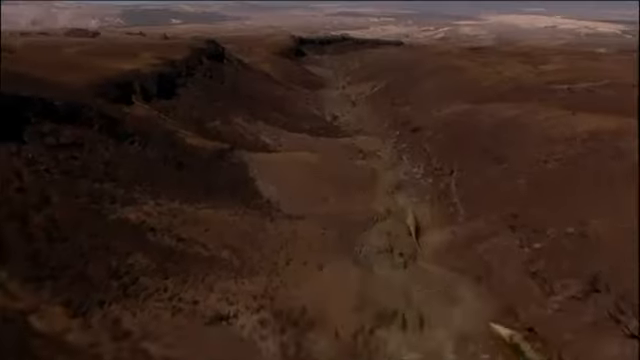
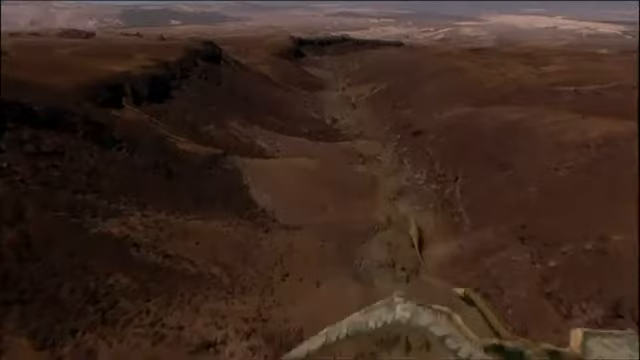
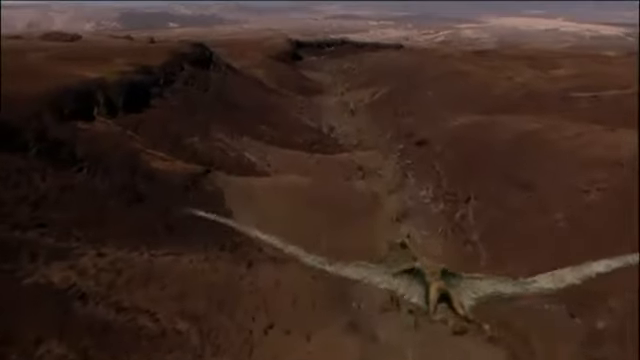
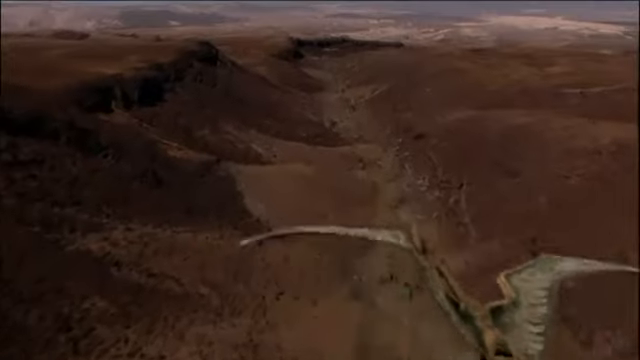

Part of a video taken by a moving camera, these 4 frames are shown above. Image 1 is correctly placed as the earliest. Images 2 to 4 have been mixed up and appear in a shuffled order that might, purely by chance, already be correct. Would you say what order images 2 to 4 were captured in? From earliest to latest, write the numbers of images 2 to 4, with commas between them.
2, 4, 3
